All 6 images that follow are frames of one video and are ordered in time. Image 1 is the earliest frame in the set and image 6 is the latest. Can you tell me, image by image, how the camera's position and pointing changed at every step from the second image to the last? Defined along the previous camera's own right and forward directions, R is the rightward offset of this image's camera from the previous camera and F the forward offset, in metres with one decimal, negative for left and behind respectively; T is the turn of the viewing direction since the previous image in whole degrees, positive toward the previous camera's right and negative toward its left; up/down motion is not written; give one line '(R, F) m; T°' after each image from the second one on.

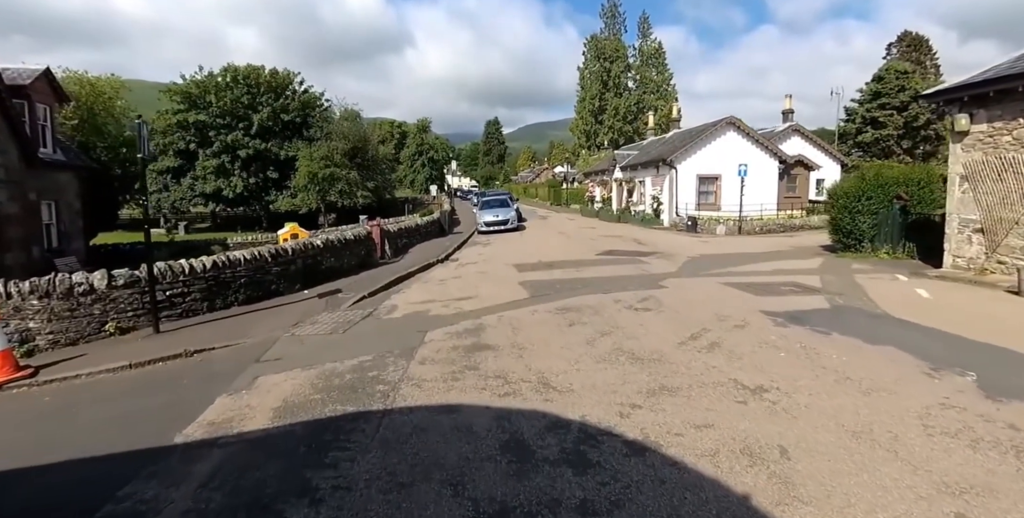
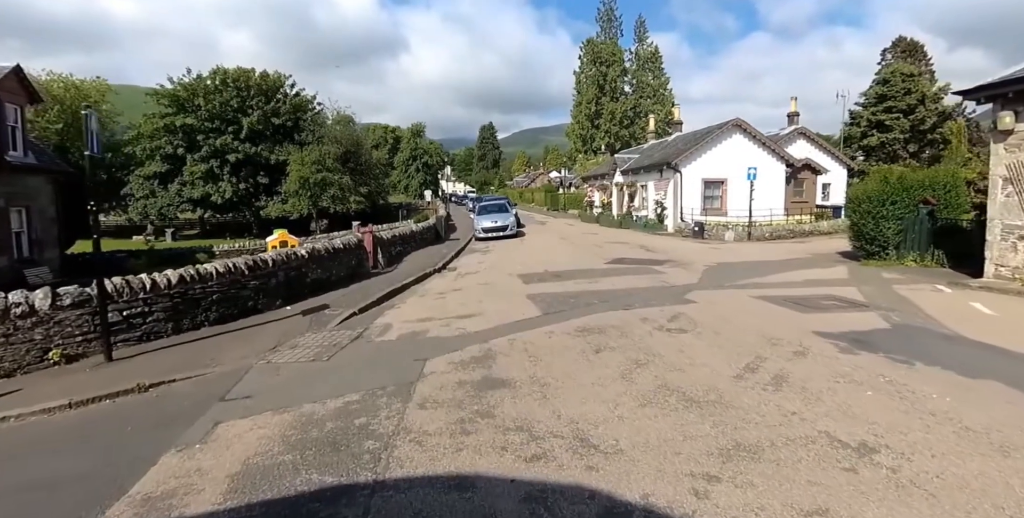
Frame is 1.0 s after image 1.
(-0.3, +1.2) m; +1°
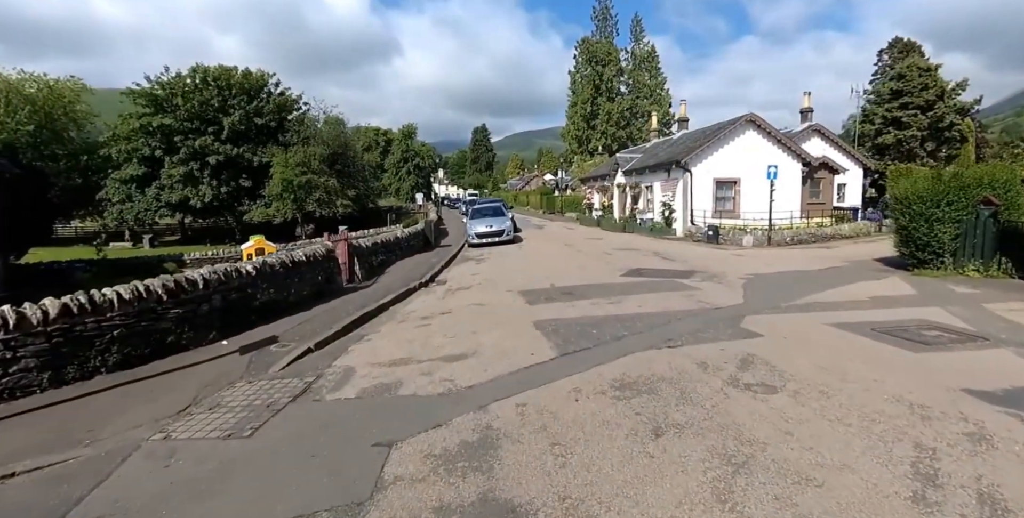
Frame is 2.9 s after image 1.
(-0.1, +2.3) m; +1°
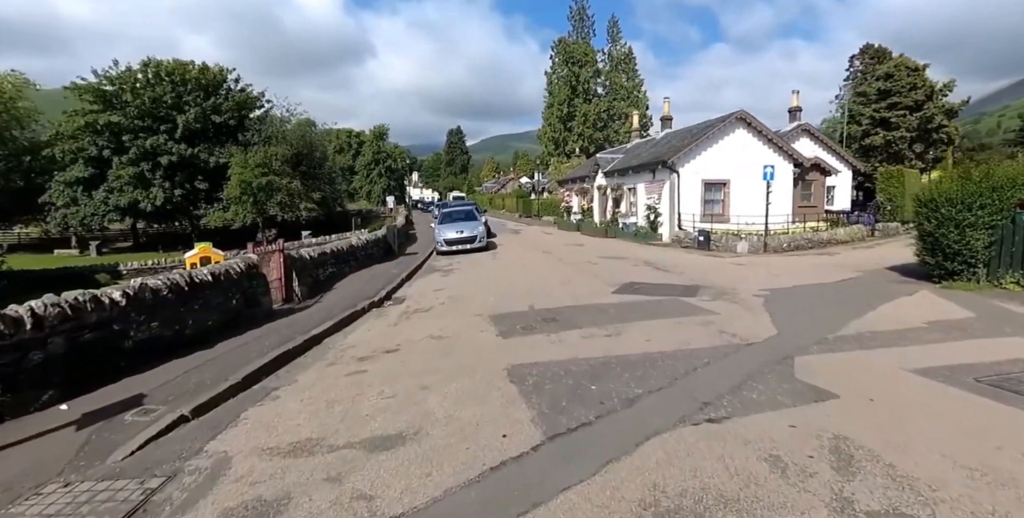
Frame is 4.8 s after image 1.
(+0.1, +2.2) m; +2°
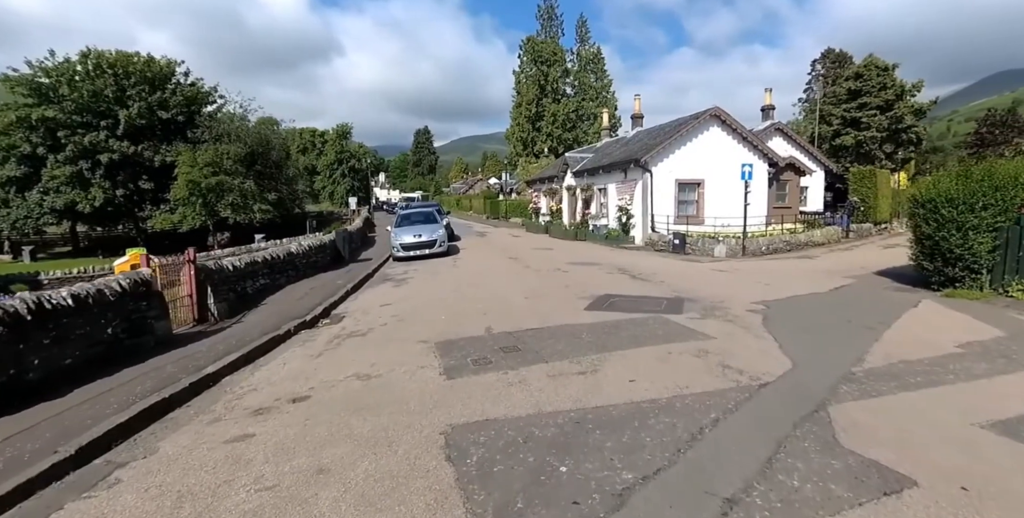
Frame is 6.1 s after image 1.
(+0.3, +1.6) m; +3°
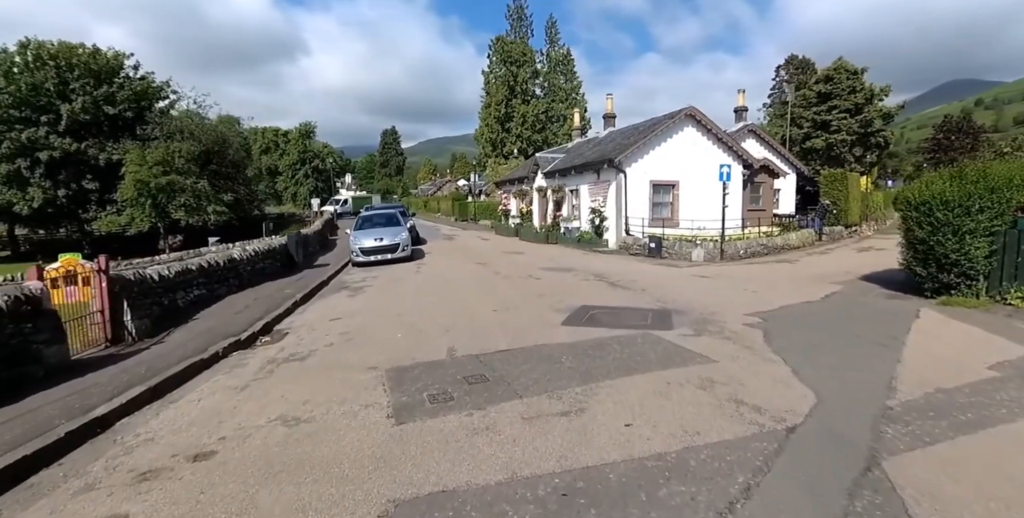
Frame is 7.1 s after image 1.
(0.0, +1.1) m; +3°
